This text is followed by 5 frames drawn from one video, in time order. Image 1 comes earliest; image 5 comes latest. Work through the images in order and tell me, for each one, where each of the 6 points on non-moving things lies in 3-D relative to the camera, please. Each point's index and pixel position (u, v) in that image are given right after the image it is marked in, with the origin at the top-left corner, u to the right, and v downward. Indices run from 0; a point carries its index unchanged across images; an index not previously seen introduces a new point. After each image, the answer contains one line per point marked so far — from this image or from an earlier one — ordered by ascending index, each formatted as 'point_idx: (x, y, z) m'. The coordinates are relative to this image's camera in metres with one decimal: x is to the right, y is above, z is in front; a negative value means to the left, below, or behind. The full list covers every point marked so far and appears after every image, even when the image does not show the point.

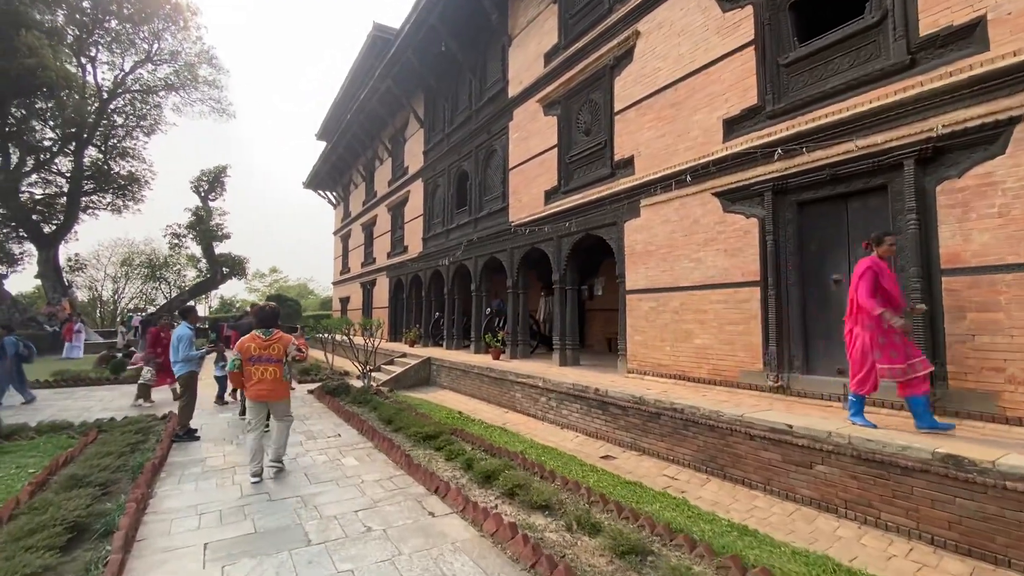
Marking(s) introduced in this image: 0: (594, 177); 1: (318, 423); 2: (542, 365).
0: (+1.5, +2.0, +8.7) m
1: (-2.9, -2.1, +7.3) m
2: (+0.5, -1.5, +9.2) m
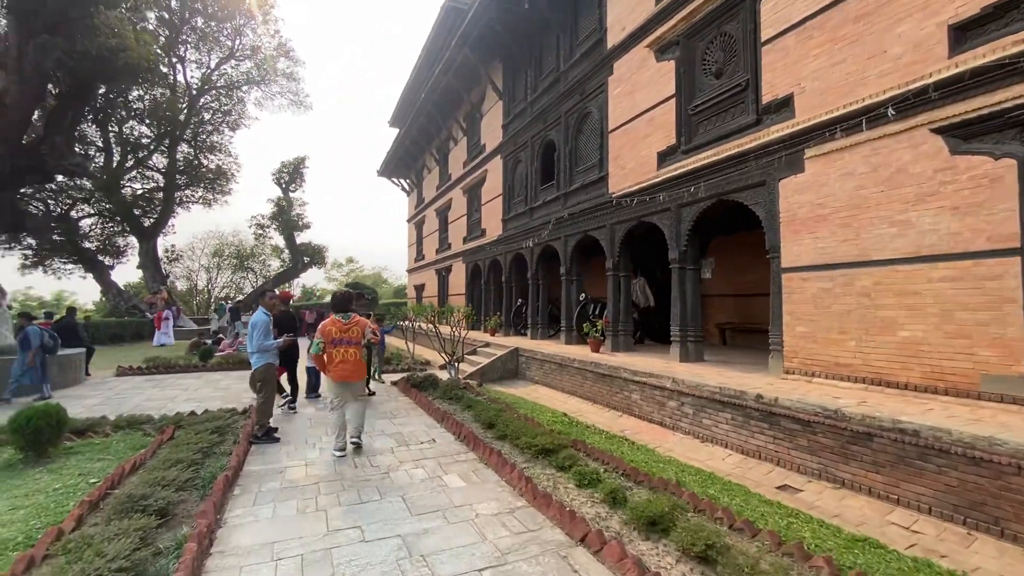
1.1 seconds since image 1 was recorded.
0: (+3.2, +2.3, +7.0) m
1: (-1.4, -1.8, +6.3) m
2: (+2.3, -1.2, +7.7) m
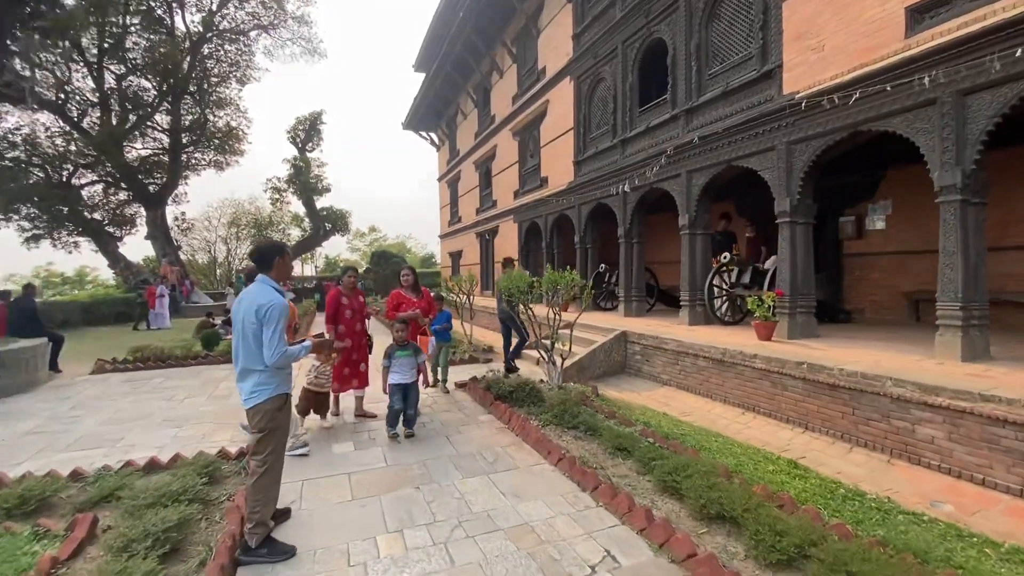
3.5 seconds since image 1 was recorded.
0: (+4.6, +2.8, +3.6) m
1: (+0.1, -1.5, +3.3) m
2: (+3.8, -0.7, +4.5) m
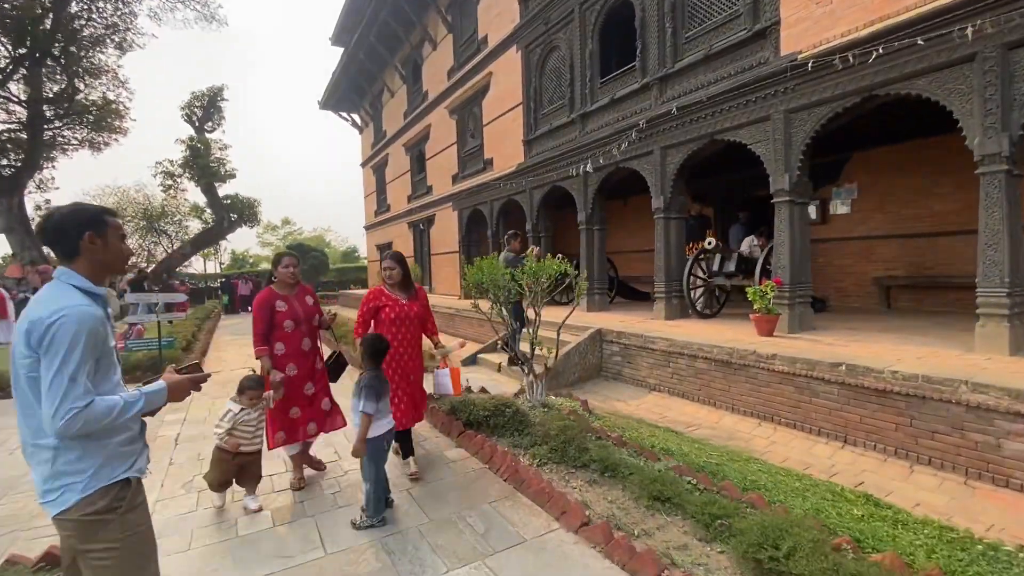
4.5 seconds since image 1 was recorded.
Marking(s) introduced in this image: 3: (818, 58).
0: (+4.6, +2.9, +3.1) m
1: (+0.2, -1.4, +2.2) m
2: (+3.7, -0.6, +3.9) m
3: (+3.2, +2.4, +5.0) m
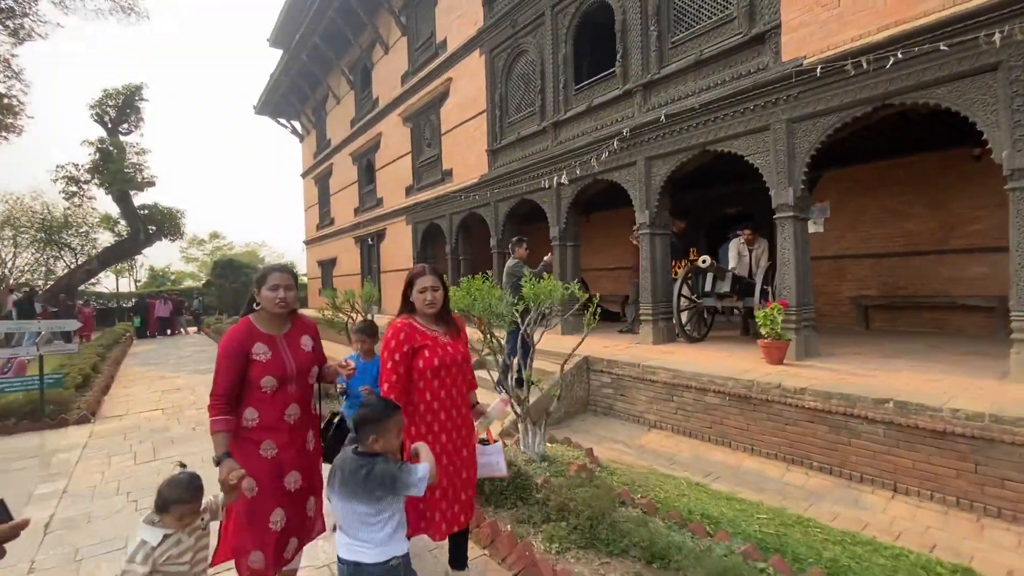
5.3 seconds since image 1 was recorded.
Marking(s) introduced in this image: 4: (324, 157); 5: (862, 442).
0: (+4.6, +2.8, +2.9) m
1: (+0.5, -1.6, +1.4) m
2: (+3.7, -0.7, +3.5) m
3: (+3.0, +2.2, +4.7) m
4: (-7.0, +4.9, +17.8) m
5: (+2.6, -1.2, +3.6) m
